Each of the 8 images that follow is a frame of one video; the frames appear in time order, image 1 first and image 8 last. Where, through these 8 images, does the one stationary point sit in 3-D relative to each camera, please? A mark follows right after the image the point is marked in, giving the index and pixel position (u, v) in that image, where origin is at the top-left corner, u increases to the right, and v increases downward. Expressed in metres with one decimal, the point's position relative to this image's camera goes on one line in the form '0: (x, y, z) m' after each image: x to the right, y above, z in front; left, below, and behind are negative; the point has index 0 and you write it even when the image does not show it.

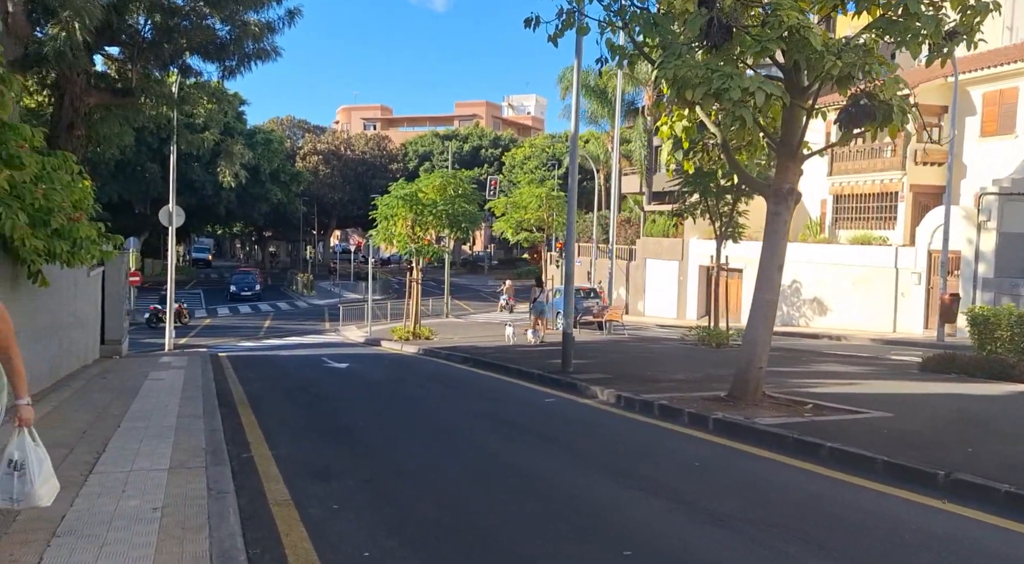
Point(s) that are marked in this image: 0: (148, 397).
0: (-5.0, -1.6, +11.4) m
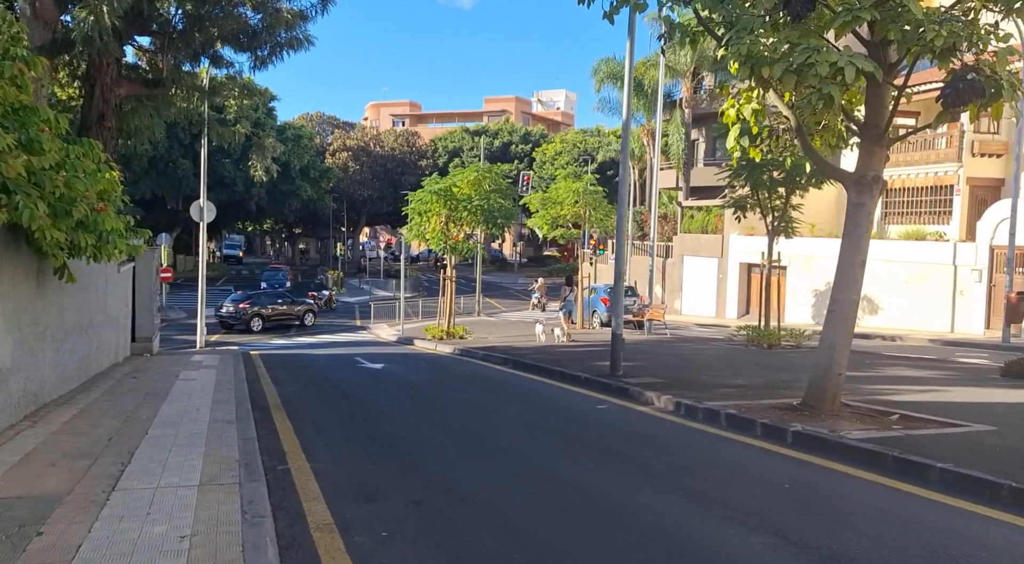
0: (-4.4, -1.5, +10.8) m
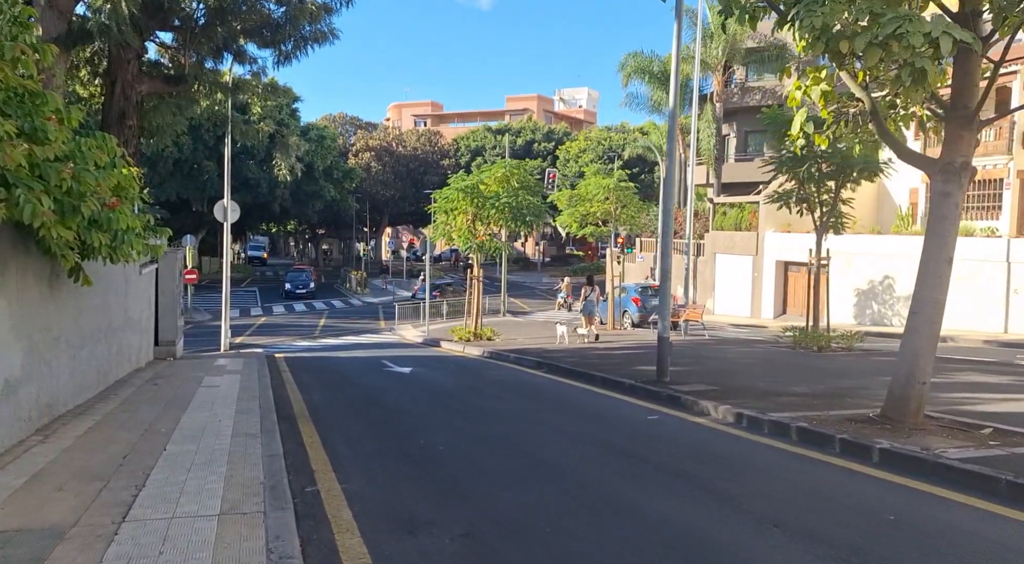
0: (-3.8, -1.6, +10.2) m
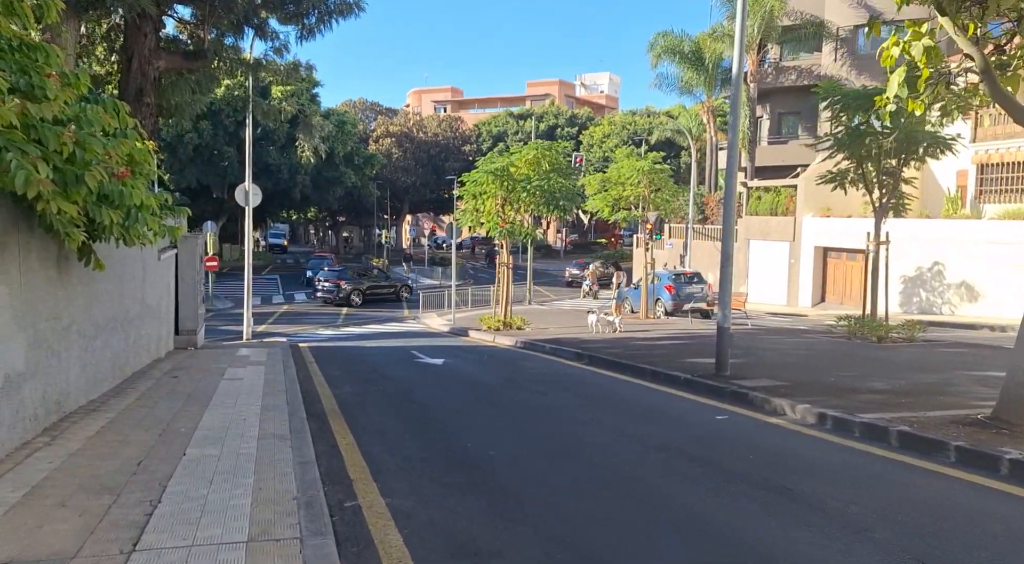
0: (-3.3, -1.4, +9.3) m
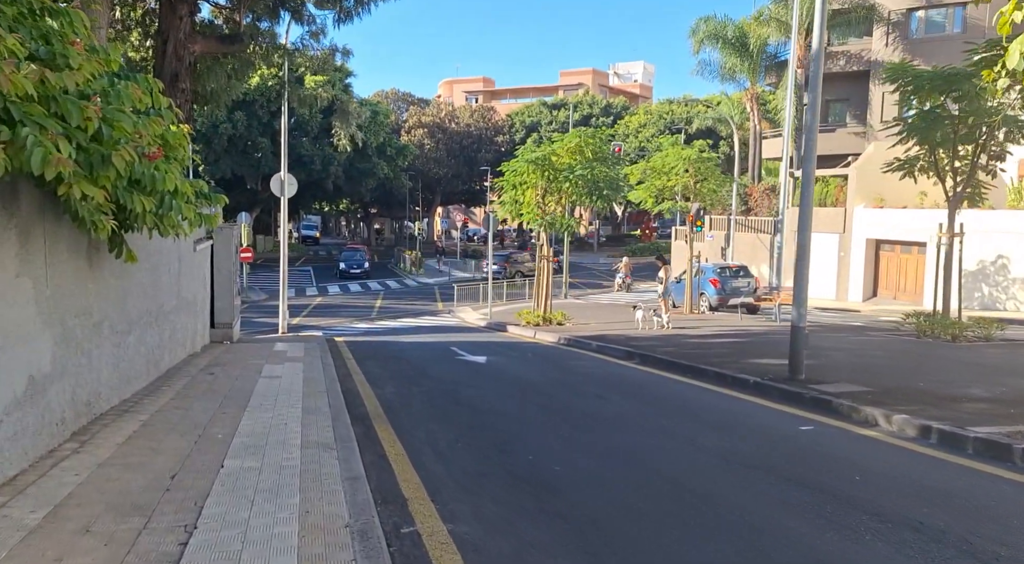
0: (-2.6, -1.3, +8.7) m
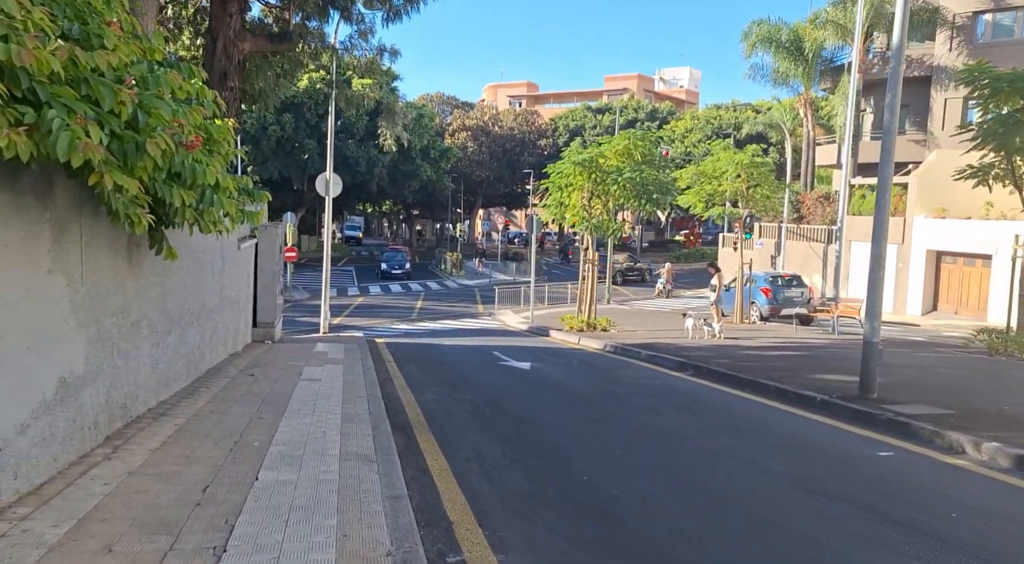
0: (-2.1, -1.3, +8.4) m
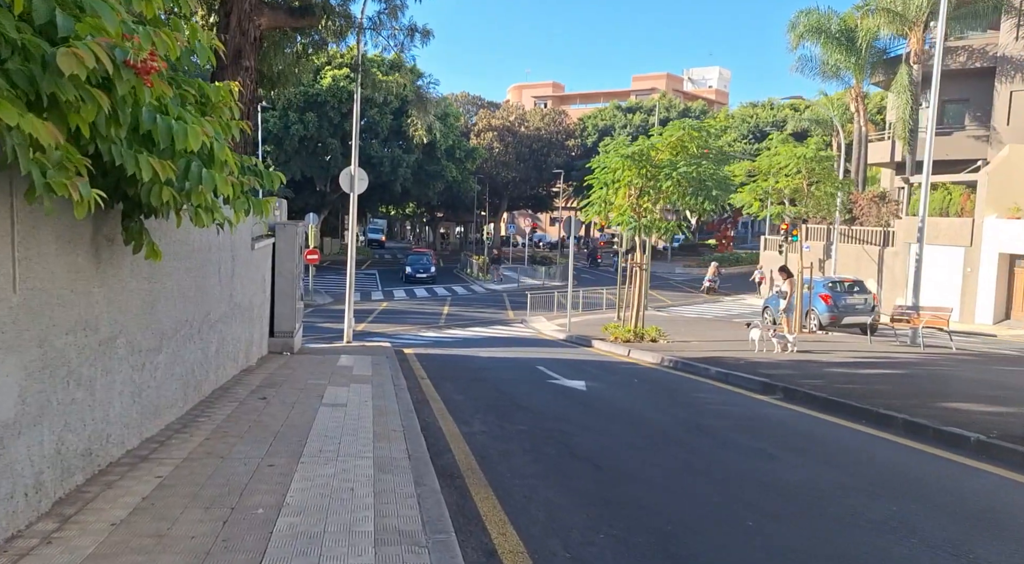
0: (-1.5, -1.4, +6.5) m
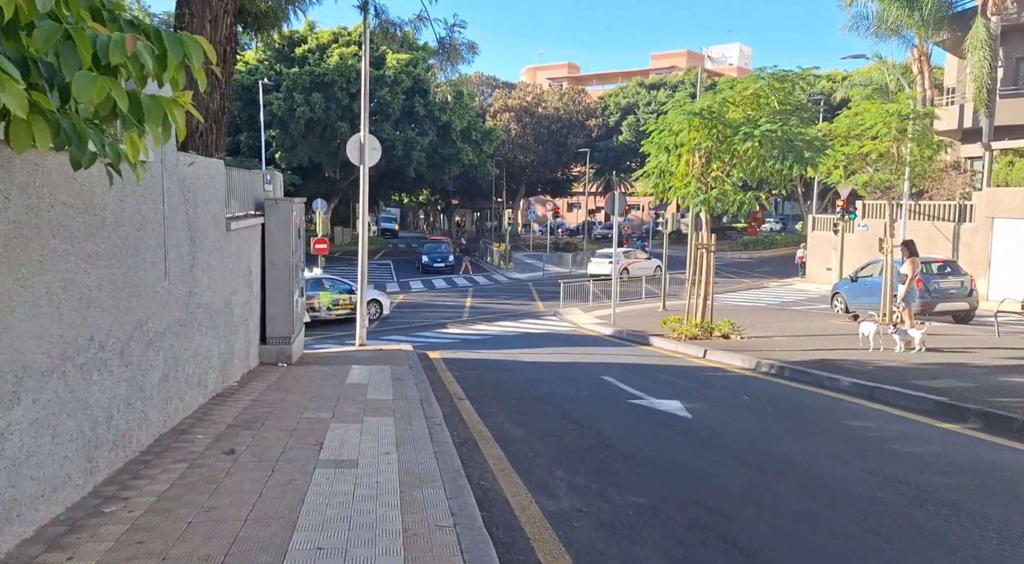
0: (-0.8, -1.4, +3.2) m
